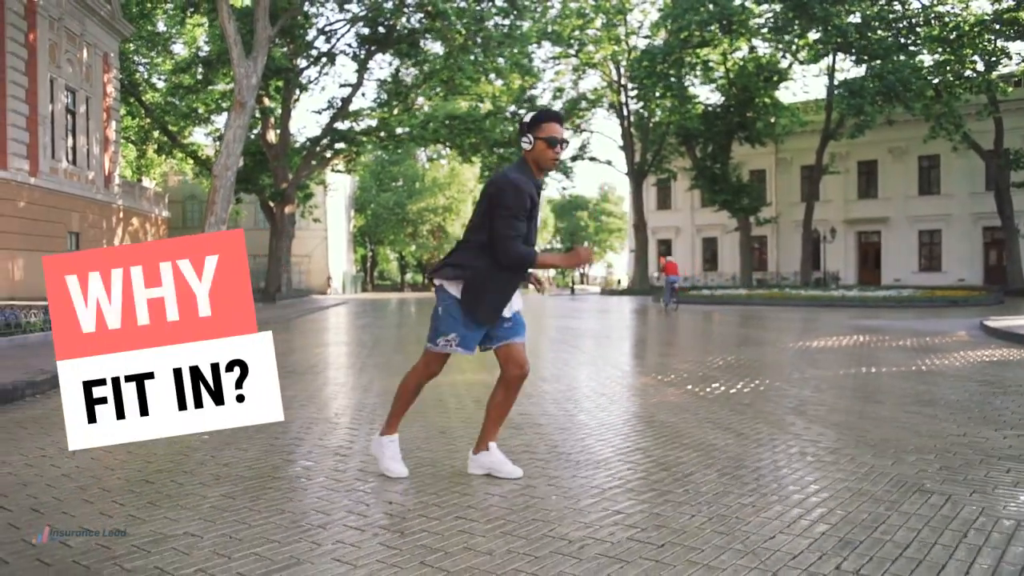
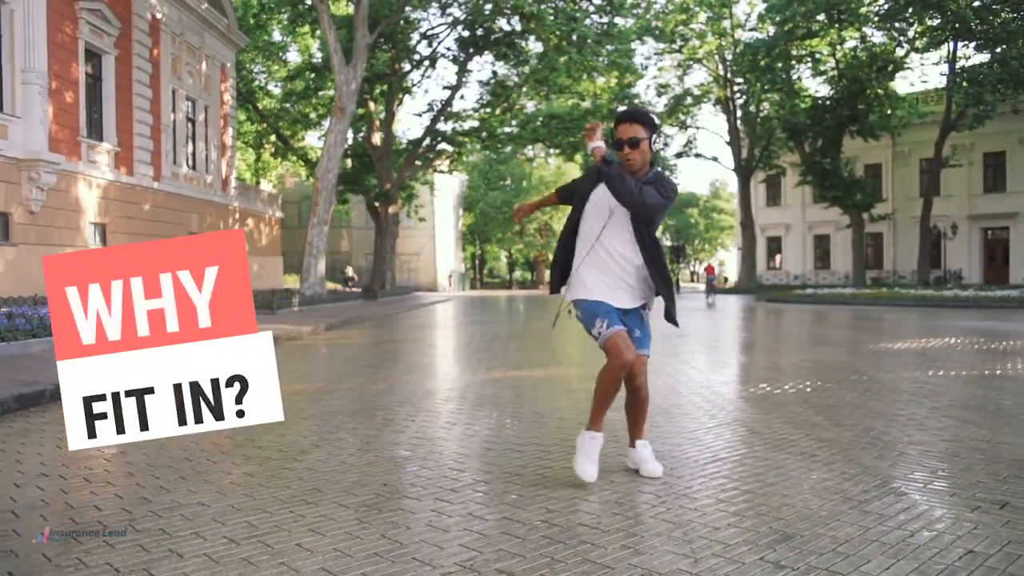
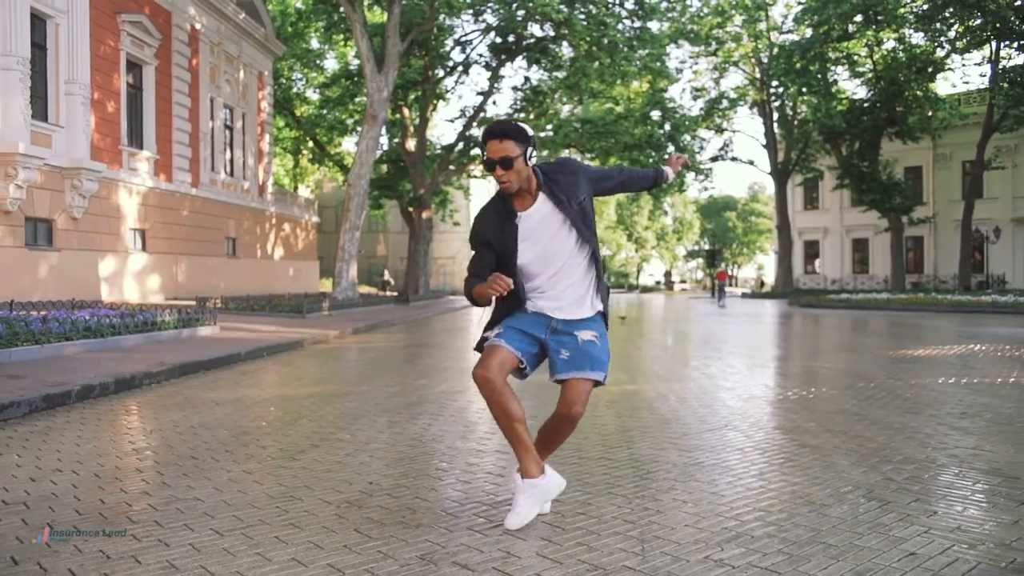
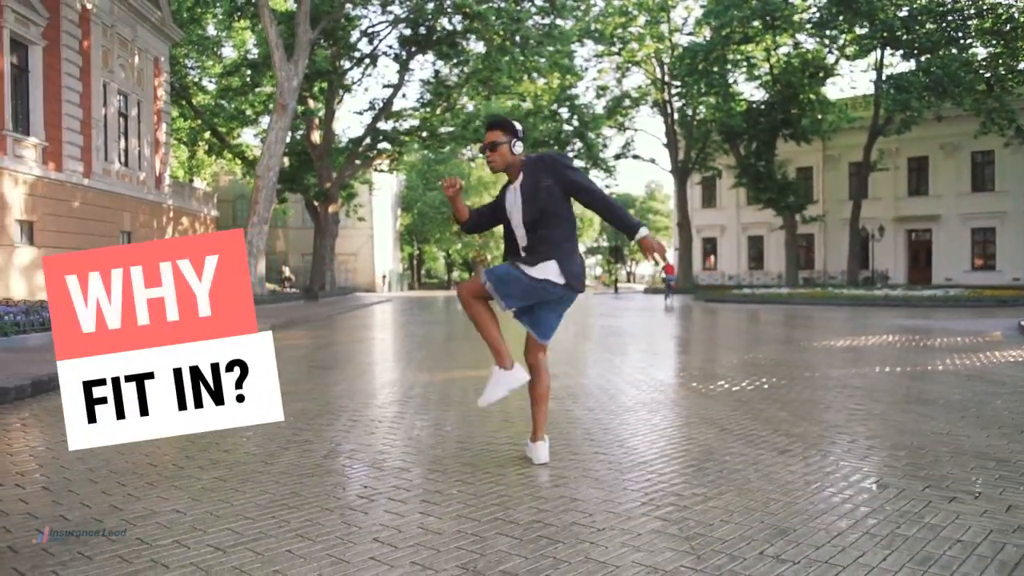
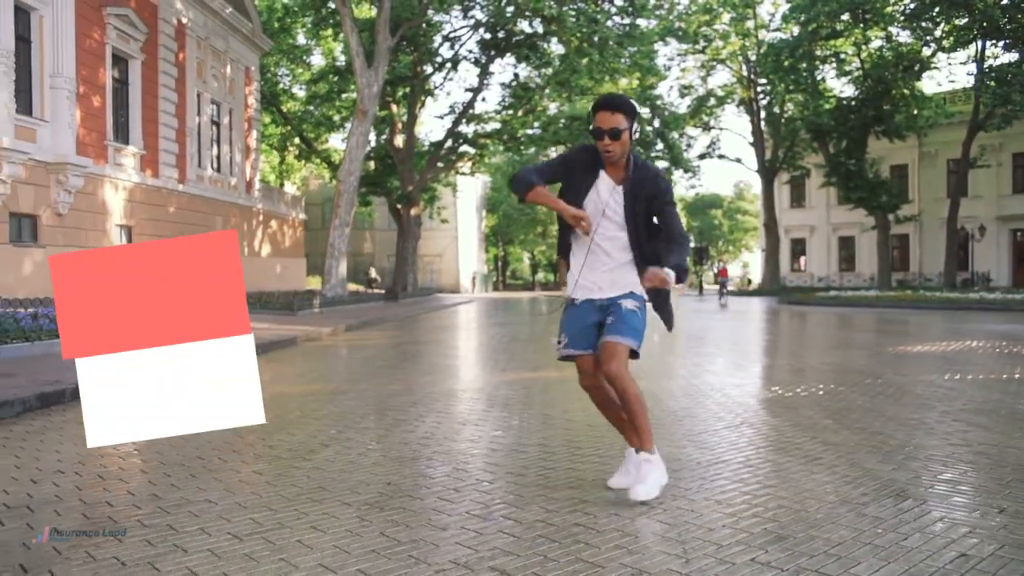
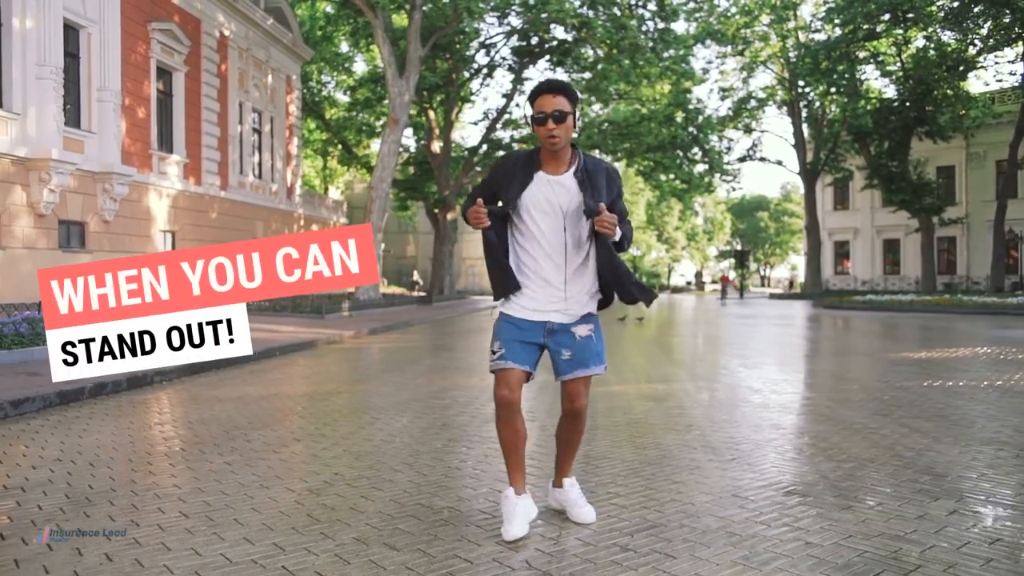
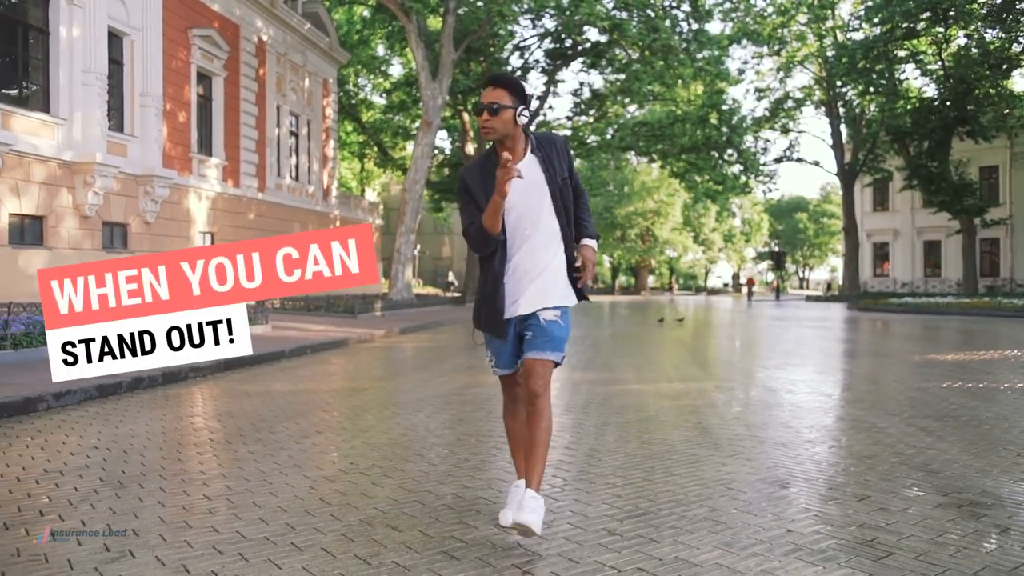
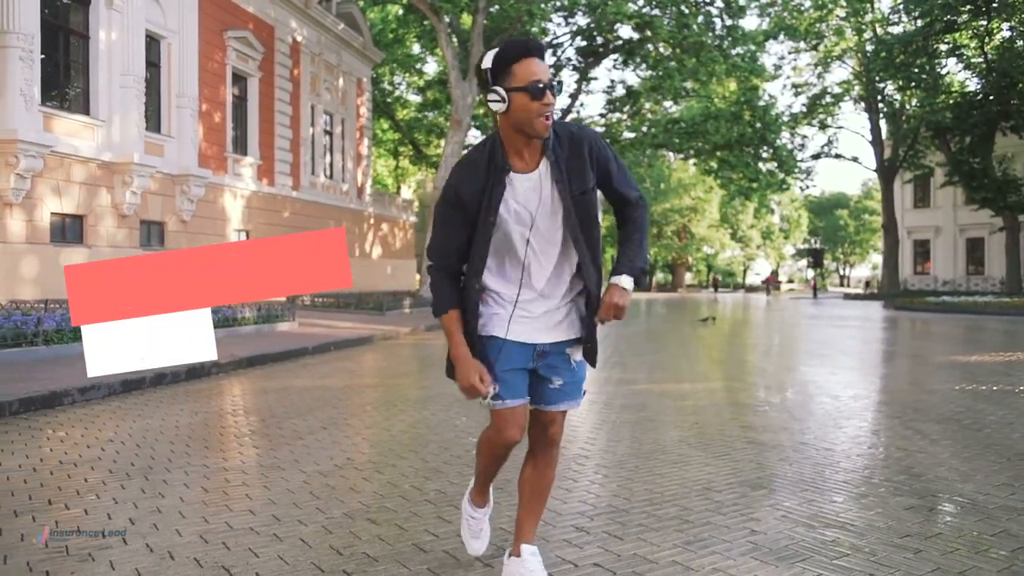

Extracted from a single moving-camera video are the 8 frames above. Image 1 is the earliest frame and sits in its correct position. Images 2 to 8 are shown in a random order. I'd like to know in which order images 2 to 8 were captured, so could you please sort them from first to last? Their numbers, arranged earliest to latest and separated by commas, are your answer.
4, 2, 5, 3, 6, 7, 8
